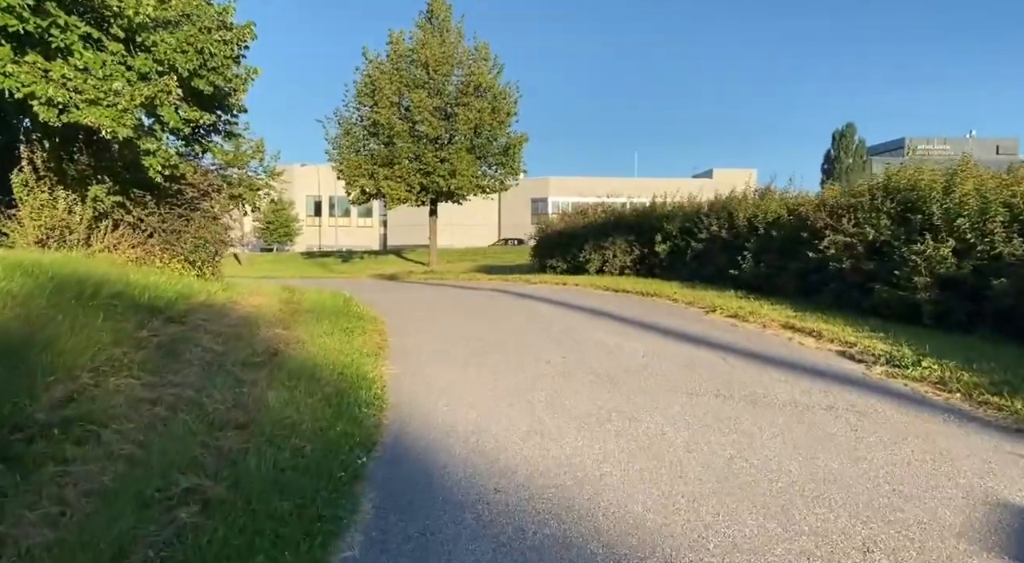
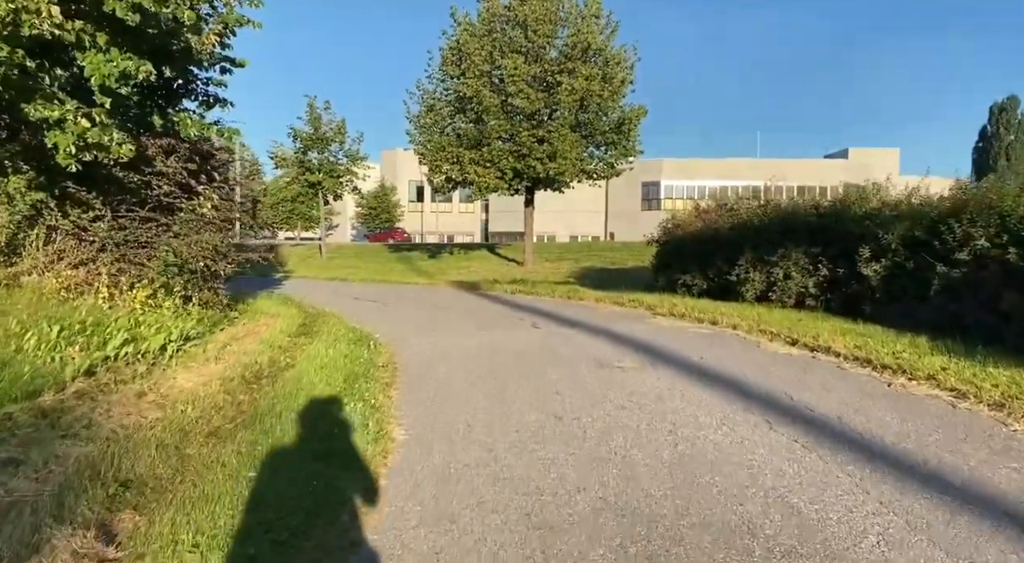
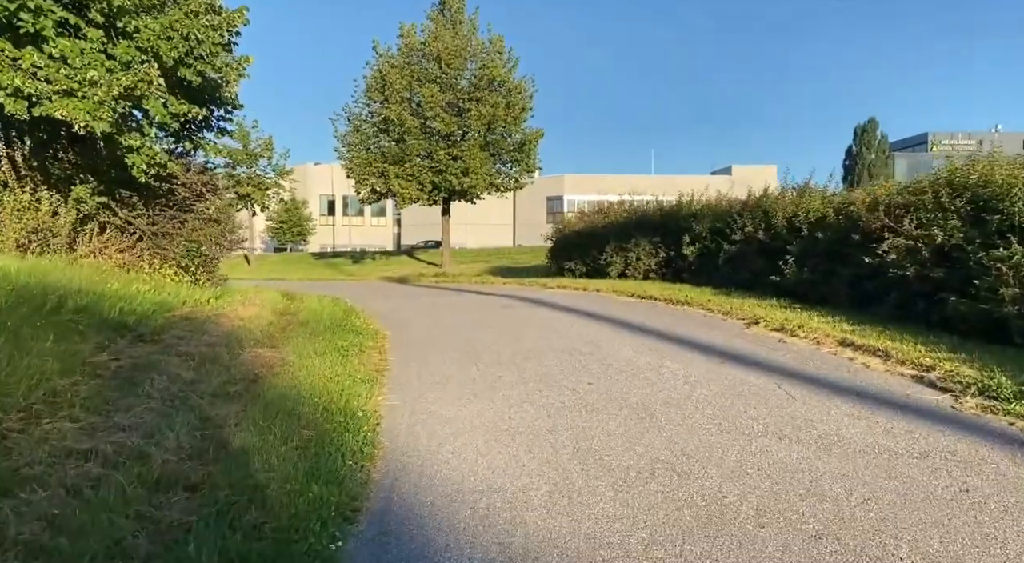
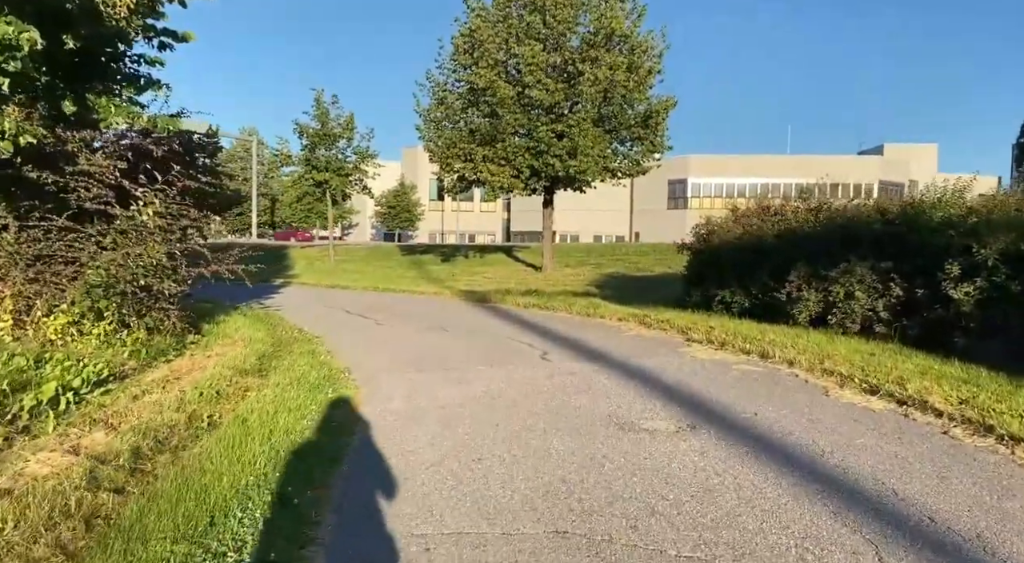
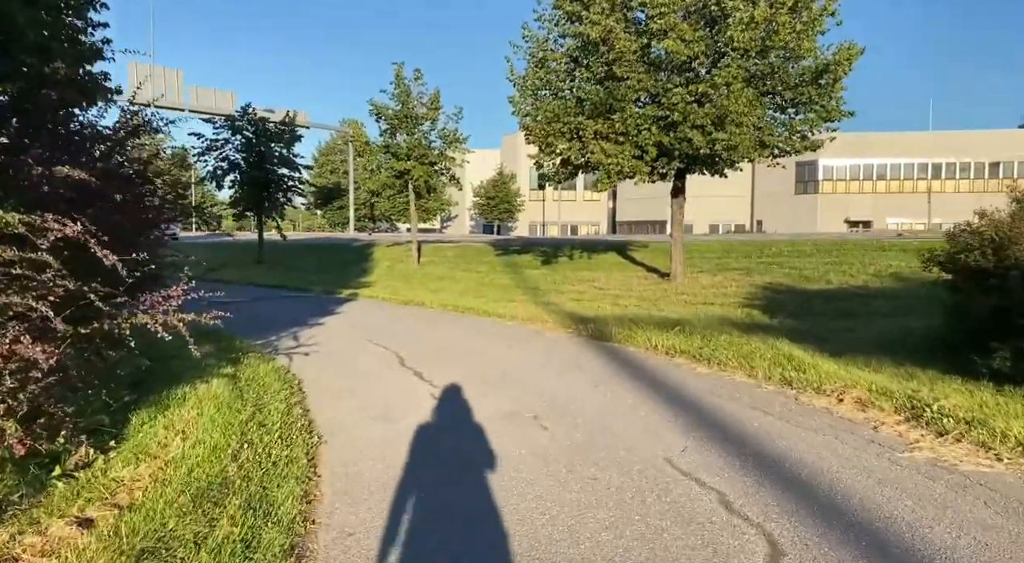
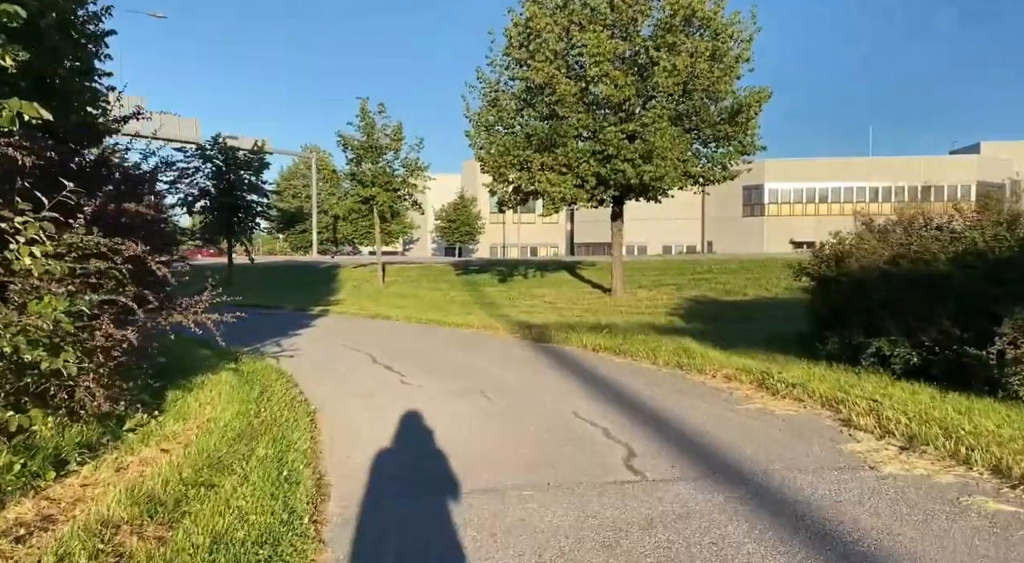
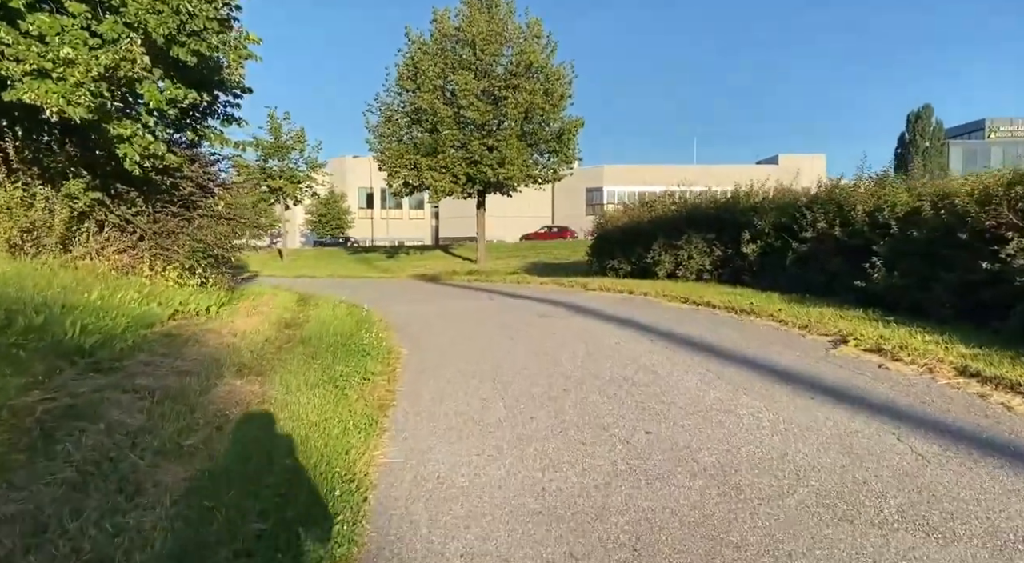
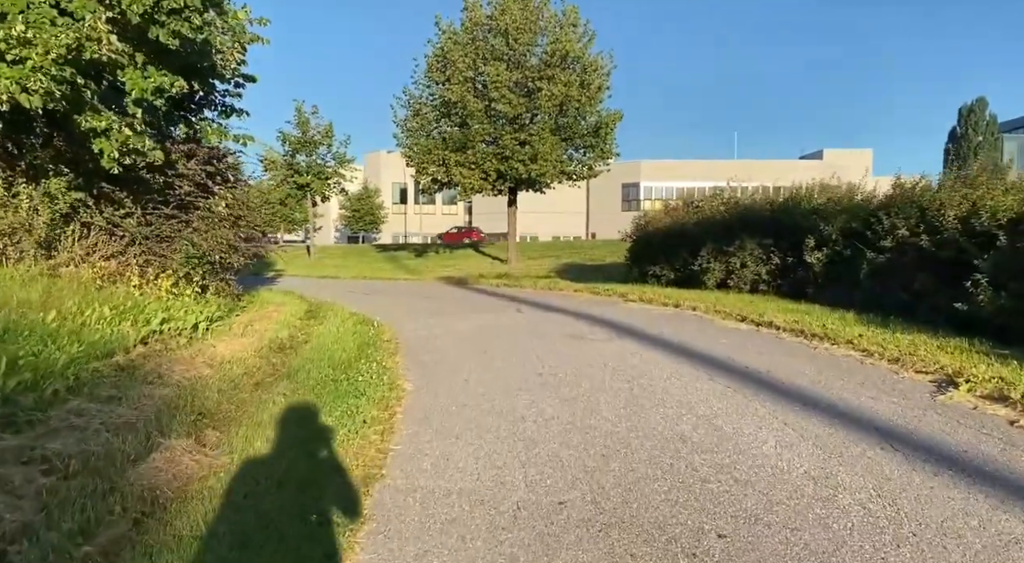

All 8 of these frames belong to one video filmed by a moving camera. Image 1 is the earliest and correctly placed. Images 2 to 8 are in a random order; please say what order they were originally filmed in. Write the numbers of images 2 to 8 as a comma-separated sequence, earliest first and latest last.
3, 7, 8, 2, 4, 6, 5
